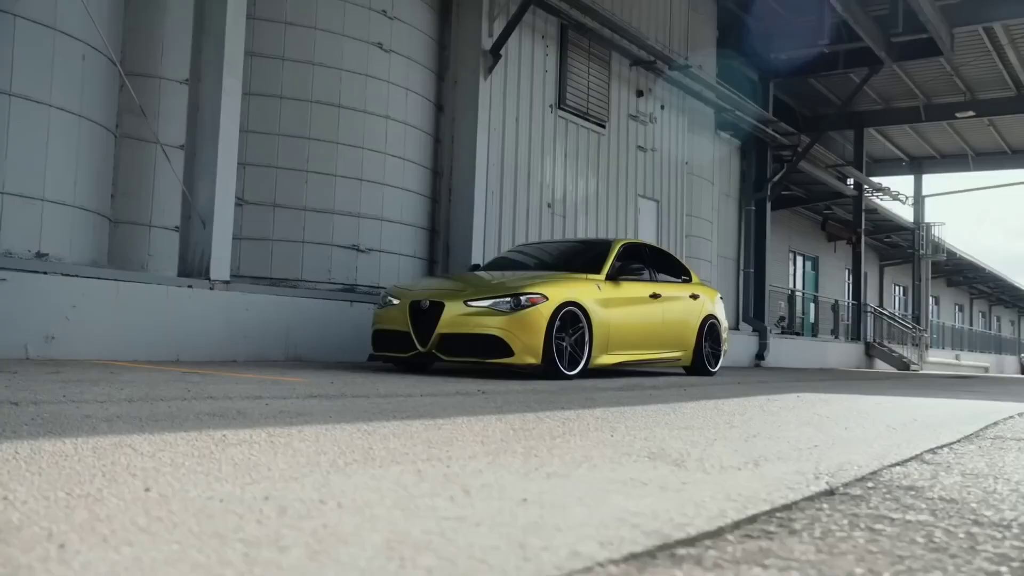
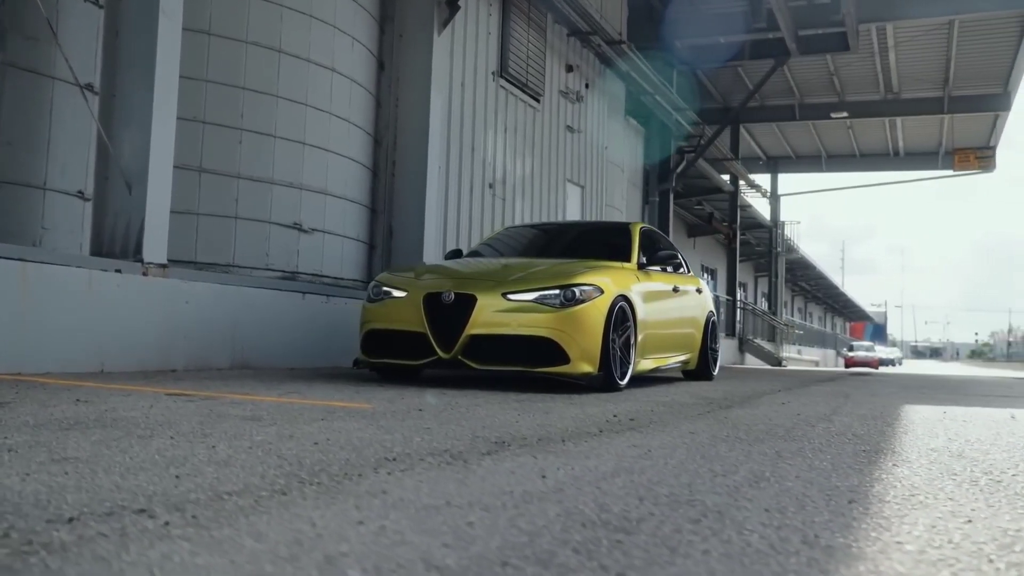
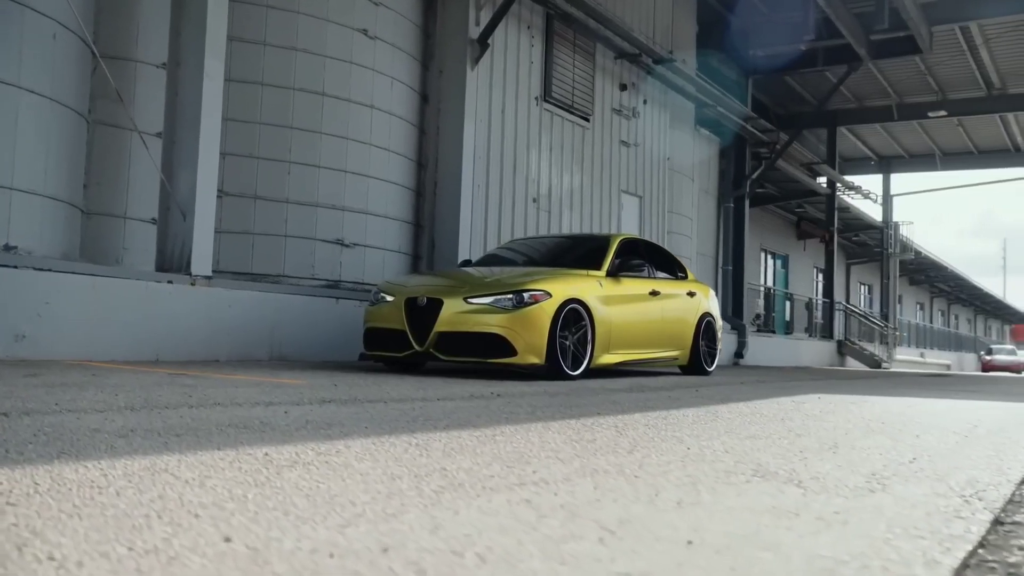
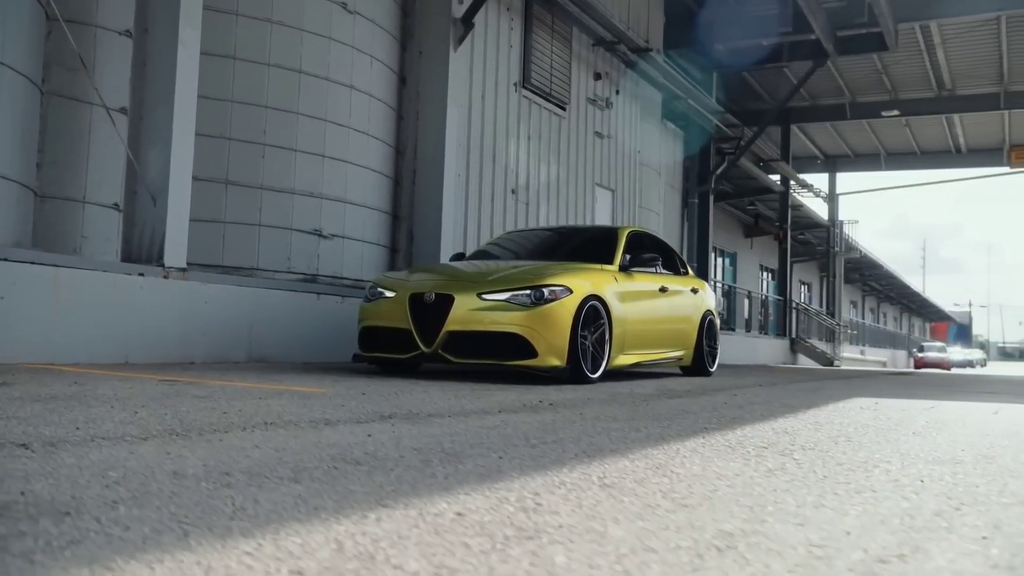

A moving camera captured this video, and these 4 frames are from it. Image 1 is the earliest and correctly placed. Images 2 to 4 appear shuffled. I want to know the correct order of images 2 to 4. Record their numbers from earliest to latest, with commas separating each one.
3, 4, 2
